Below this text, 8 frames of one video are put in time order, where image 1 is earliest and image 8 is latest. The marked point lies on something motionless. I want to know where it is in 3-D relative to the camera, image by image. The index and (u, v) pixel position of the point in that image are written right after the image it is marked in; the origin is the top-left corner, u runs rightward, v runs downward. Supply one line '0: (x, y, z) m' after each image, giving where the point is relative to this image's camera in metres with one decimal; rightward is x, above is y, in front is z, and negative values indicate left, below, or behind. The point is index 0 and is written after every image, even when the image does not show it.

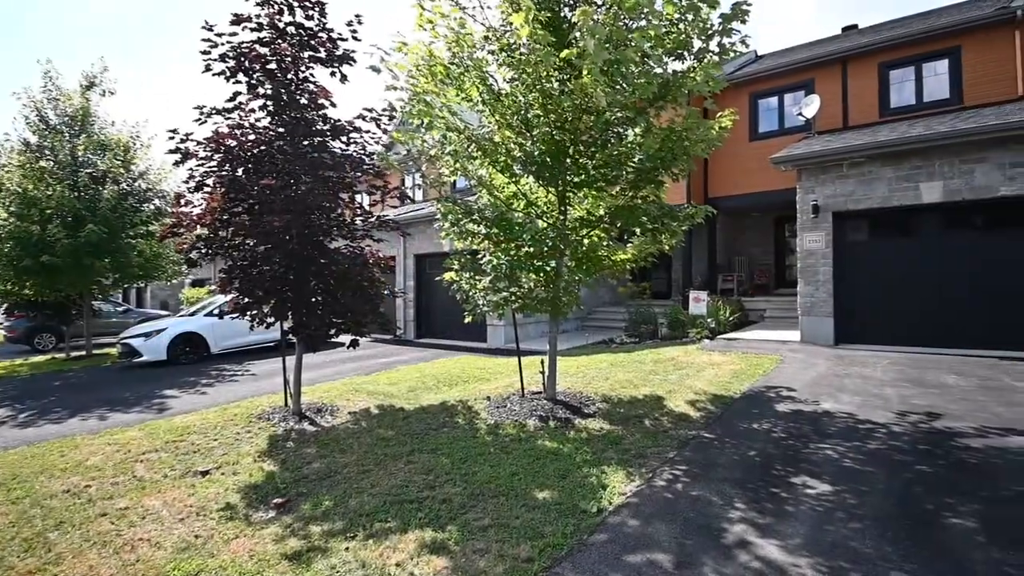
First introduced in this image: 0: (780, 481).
0: (+2.1, -1.5, +4.0) m
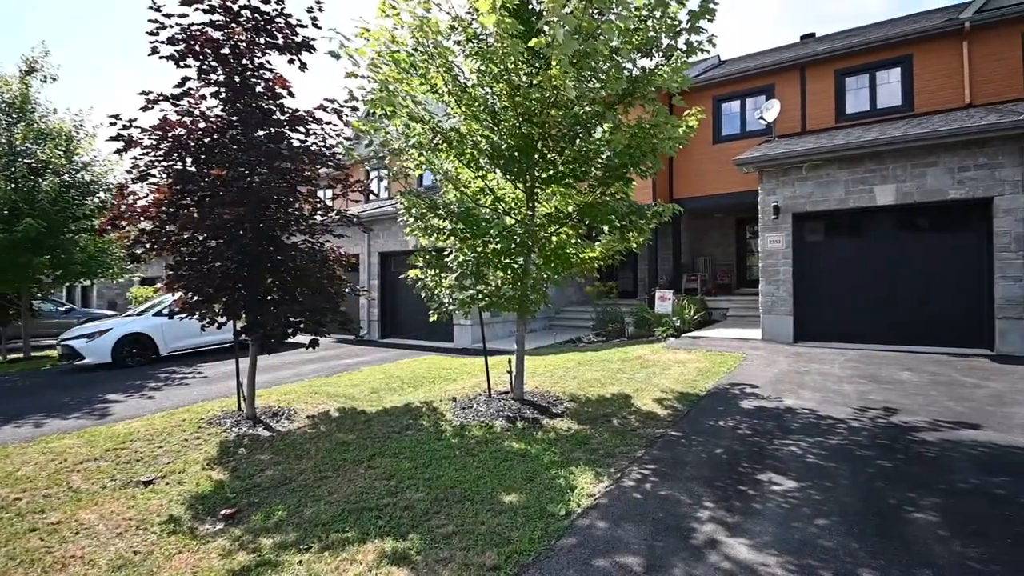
0: (+1.9, -1.5, +4.0) m
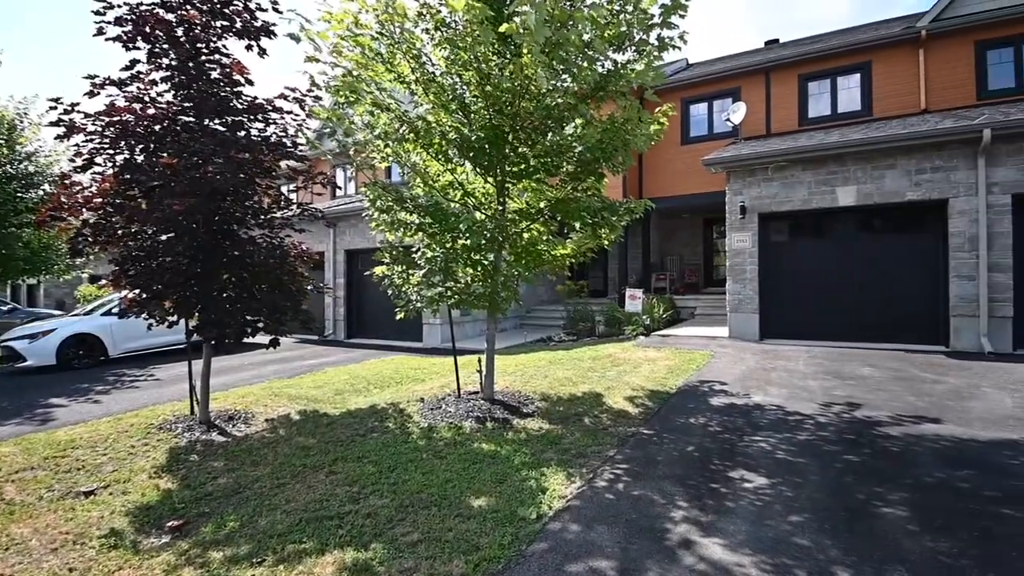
0: (+1.6, -1.5, +3.9) m
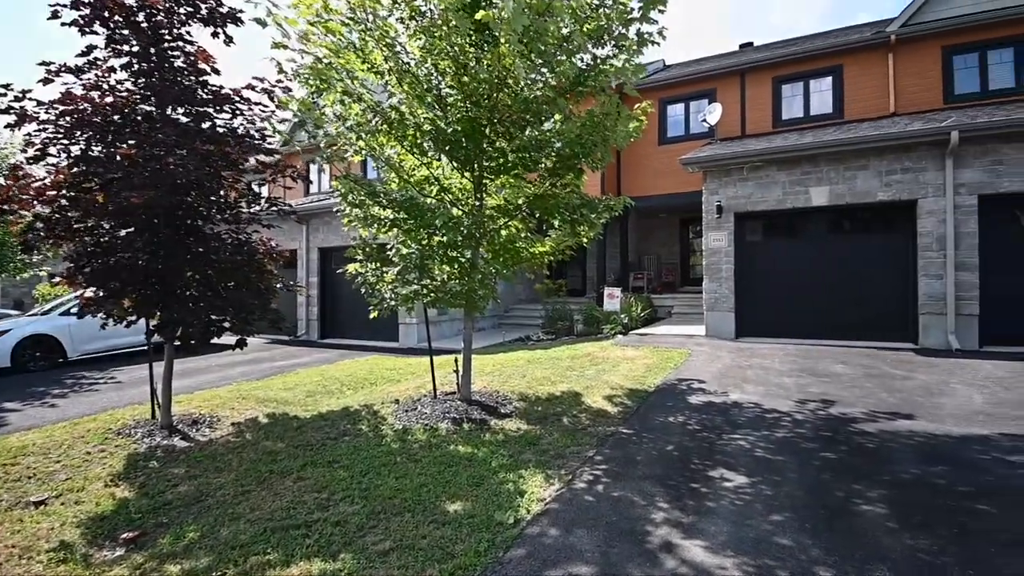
0: (+1.4, -1.4, +3.9) m
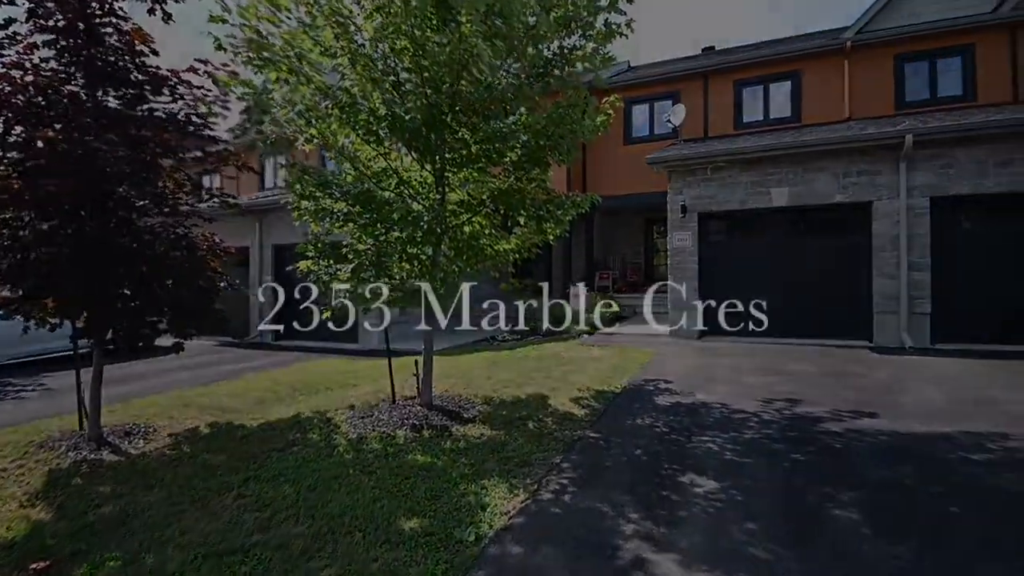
0: (+1.2, -1.4, +3.7) m
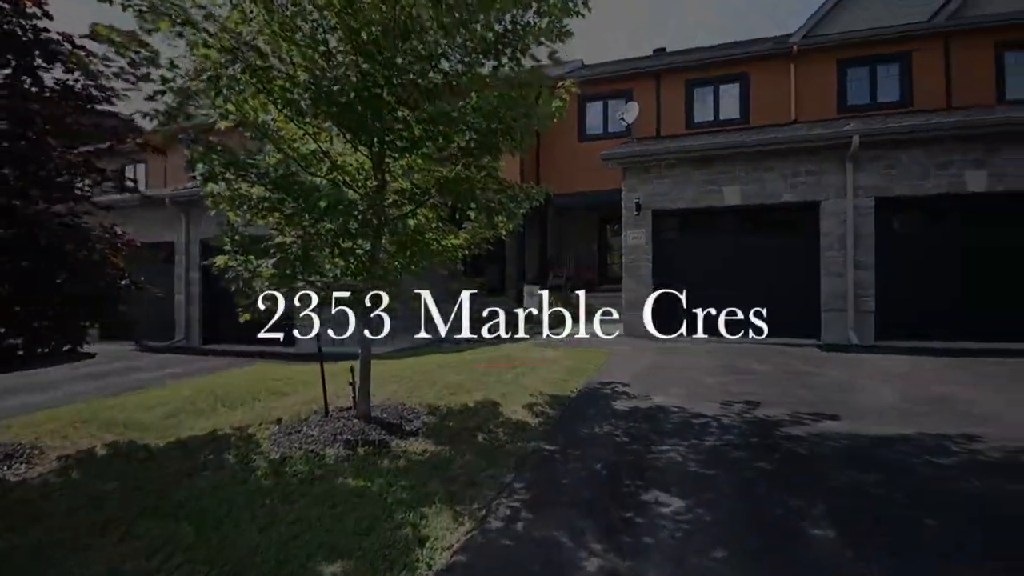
0: (+0.8, -1.4, +3.4) m
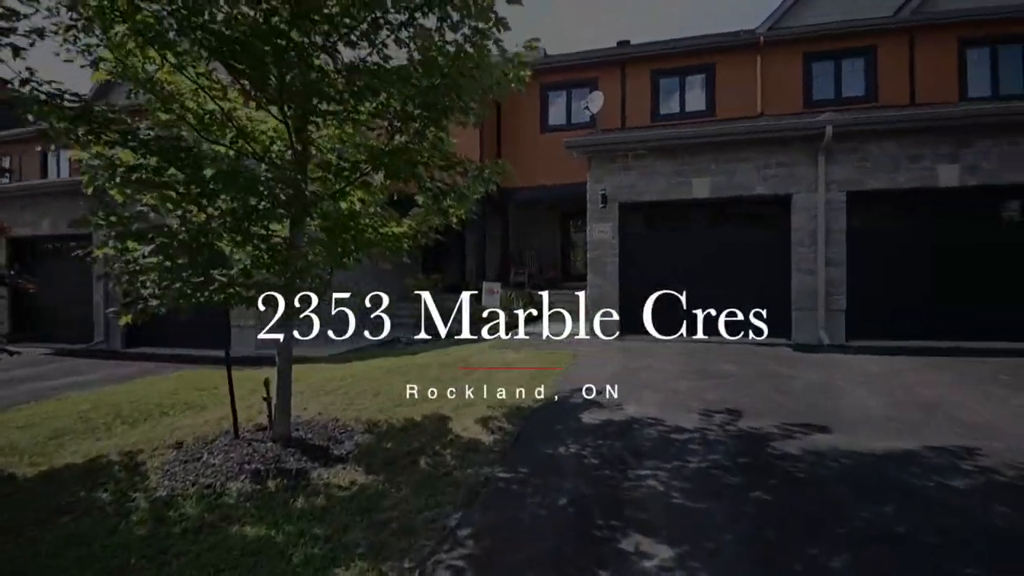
0: (+0.5, -1.4, +2.7) m
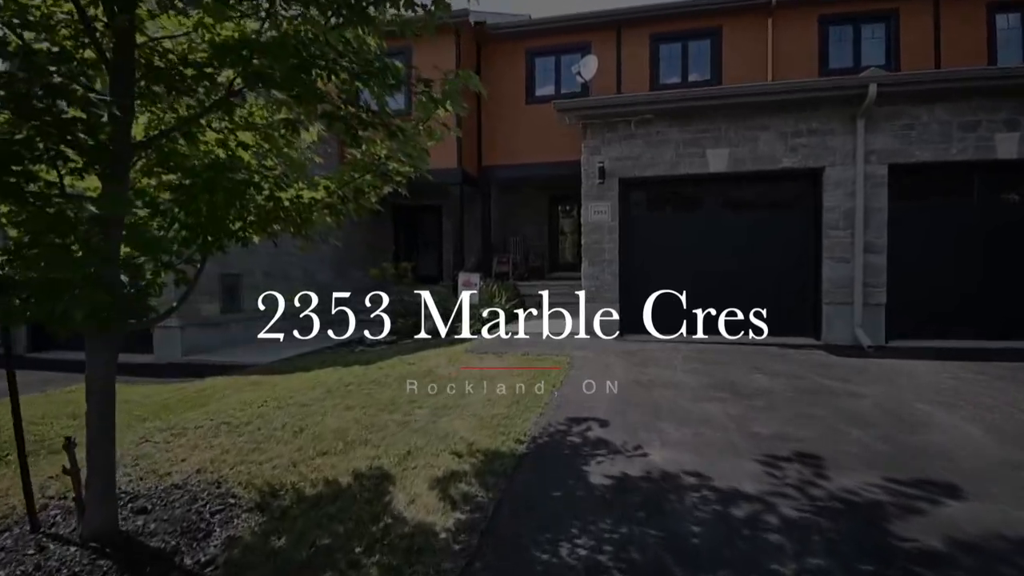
0: (+0.4, -1.4, +1.2) m
